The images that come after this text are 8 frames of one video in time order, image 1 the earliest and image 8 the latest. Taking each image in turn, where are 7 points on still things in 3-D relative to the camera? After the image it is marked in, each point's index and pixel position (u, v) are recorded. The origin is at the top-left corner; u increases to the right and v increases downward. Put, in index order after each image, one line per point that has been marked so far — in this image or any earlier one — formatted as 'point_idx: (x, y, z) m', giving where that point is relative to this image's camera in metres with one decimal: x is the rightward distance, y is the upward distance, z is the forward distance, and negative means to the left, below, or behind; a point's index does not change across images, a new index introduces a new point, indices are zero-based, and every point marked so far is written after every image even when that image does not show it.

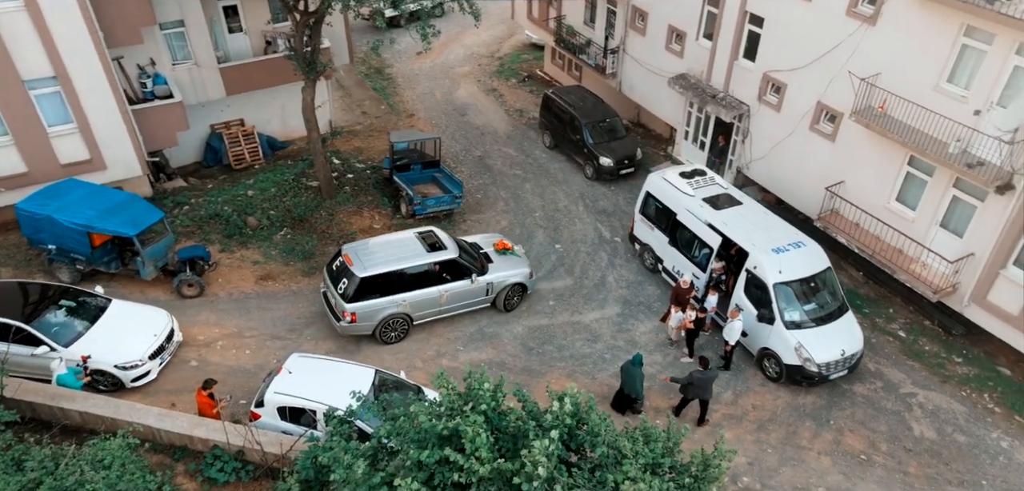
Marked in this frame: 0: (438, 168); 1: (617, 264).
0: (-2.0, +2.1, +18.8) m
1: (+2.6, -0.5, +16.4) m
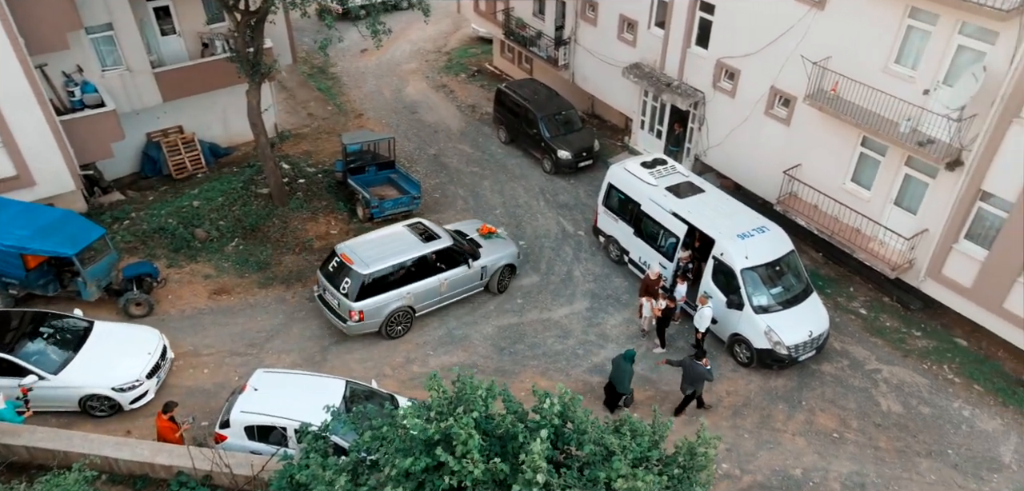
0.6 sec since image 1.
0: (-3.1, +2.0, +18.3) m
1: (+1.7, -0.3, +16.3) m
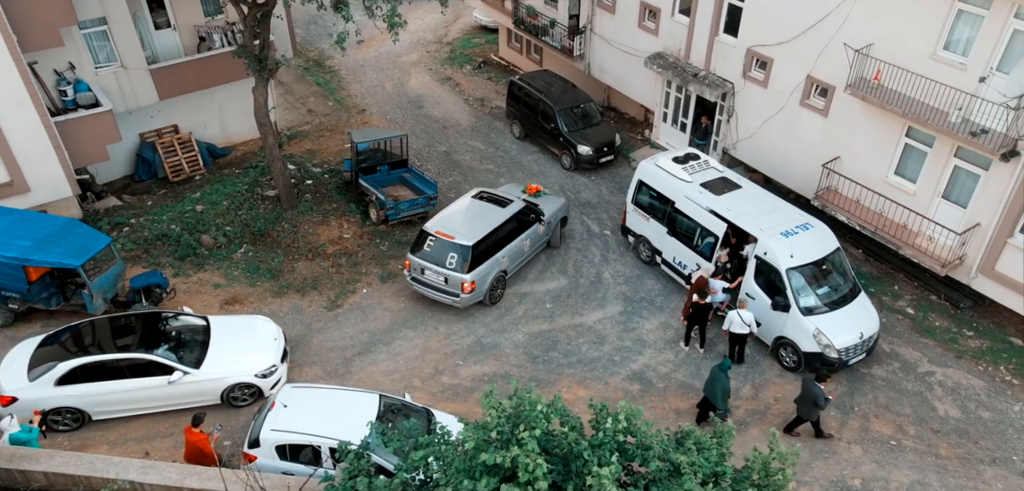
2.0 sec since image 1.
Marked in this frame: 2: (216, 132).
0: (-2.7, +2.0, +17.5) m
1: (+2.3, -0.3, +15.6) m
2: (-8.5, +3.3, +19.8) m
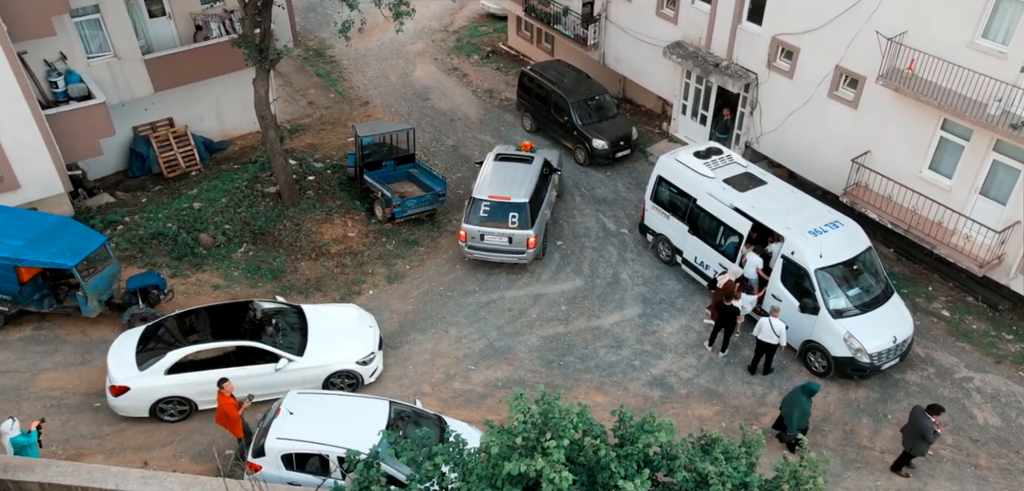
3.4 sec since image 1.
0: (-2.4, +2.0, +16.8) m
1: (+2.5, -0.3, +14.9) m
2: (-8.3, +3.3, +19.1) m
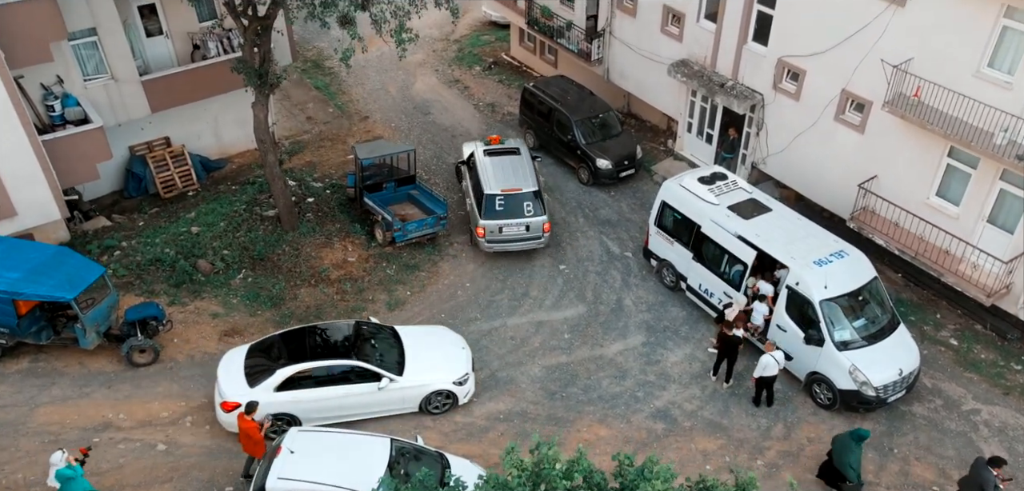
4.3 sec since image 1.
0: (-2.4, +1.5, +16.7) m
1: (+2.6, -0.8, +14.8) m
2: (-8.3, +2.8, +18.9) m
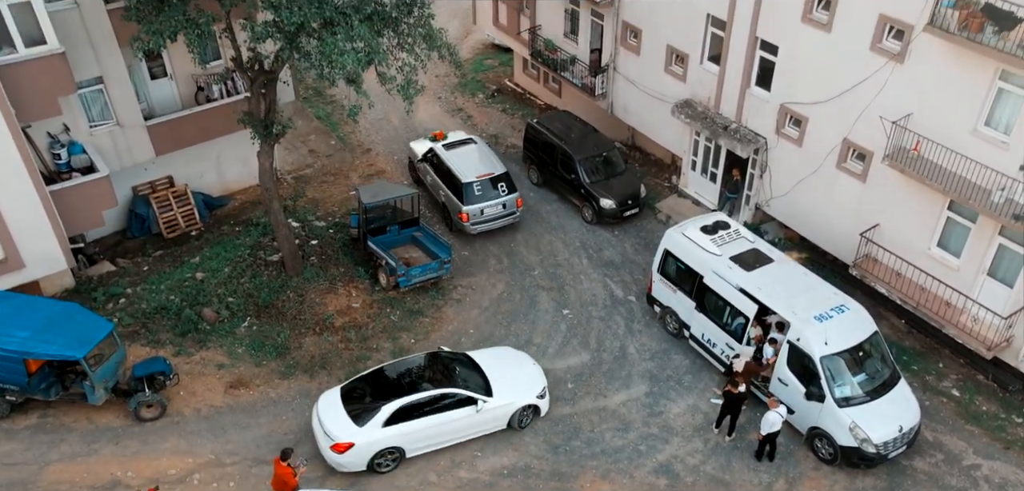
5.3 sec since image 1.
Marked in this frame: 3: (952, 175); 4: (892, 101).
0: (-2.3, +0.5, +16.8) m
1: (+2.6, -1.8, +14.9) m
2: (-8.2, +1.8, +19.1) m
3: (+7.9, +1.2, +12.4) m
4: (+7.2, +2.7, +13.0) m
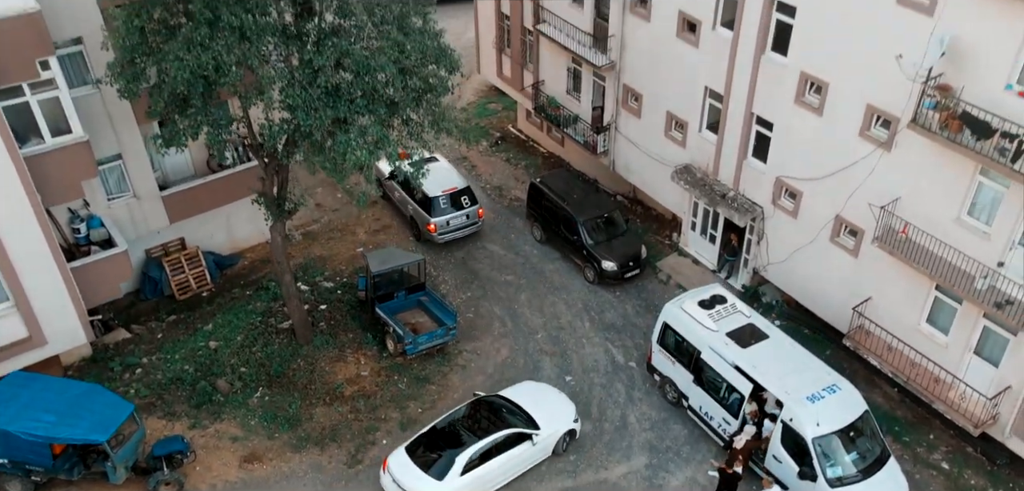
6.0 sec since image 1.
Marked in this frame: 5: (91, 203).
0: (-2.2, -1.2, +17.3) m
1: (+2.7, -3.4, +15.4) m
2: (-8.1, +0.1, +19.6) m
3: (+8.0, -0.3, +13.0) m
4: (+7.3, +1.2, +13.6) m
5: (-9.6, +1.0, +15.7) m
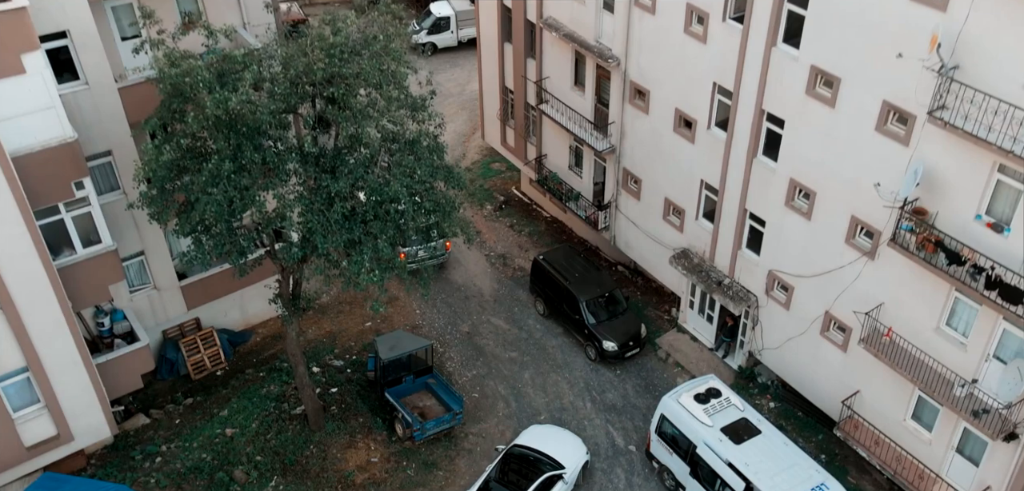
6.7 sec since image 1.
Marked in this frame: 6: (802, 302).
0: (-2.1, -3.4, +18.0) m
1: (+2.8, -5.6, +16.1) m
2: (-8.0, -2.2, +20.4) m
3: (+8.1, -2.4, +13.7) m
4: (+7.4, -0.9, +14.4) m
5: (-9.5, -1.2, +16.5) m
6: (+6.7, -1.4, +16.2) m
